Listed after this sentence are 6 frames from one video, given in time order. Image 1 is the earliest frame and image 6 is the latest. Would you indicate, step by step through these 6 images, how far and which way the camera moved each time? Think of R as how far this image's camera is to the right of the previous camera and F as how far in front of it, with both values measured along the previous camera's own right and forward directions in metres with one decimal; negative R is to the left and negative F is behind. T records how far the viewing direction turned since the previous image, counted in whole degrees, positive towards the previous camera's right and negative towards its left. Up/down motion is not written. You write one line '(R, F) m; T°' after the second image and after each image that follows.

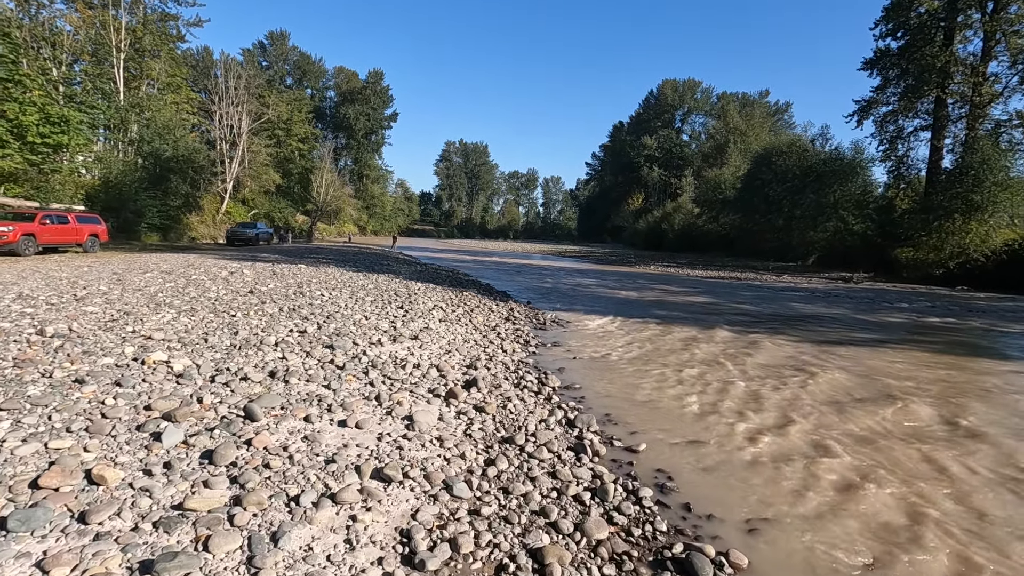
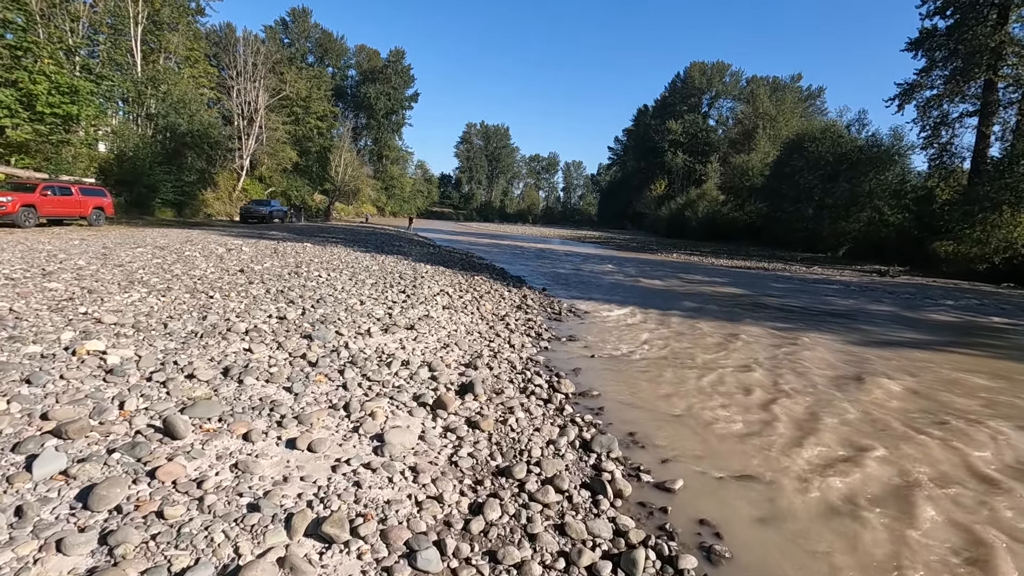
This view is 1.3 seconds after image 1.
(+0.1, +1.1) m; -2°
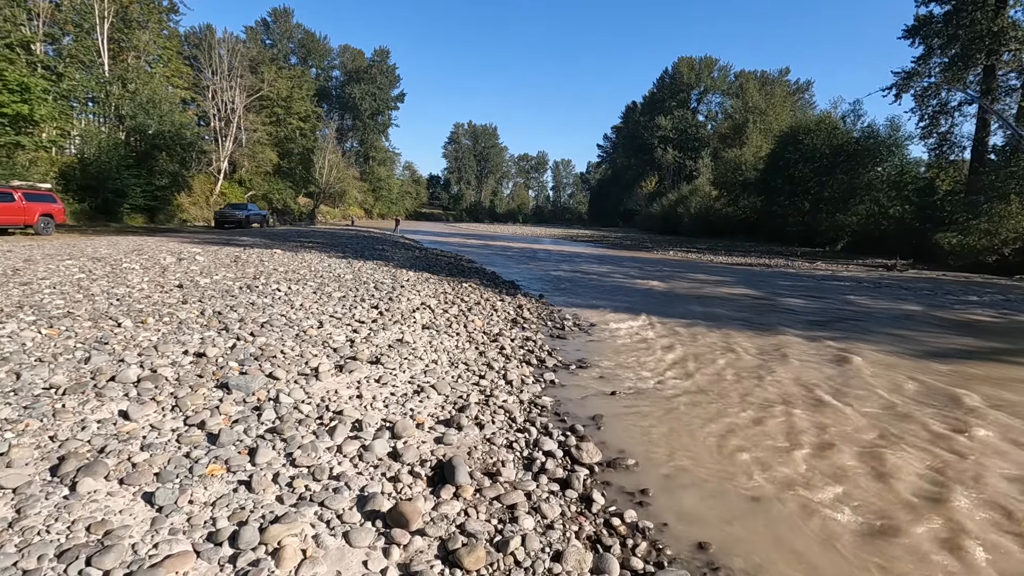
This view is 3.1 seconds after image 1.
(0.0, +1.7) m; +1°
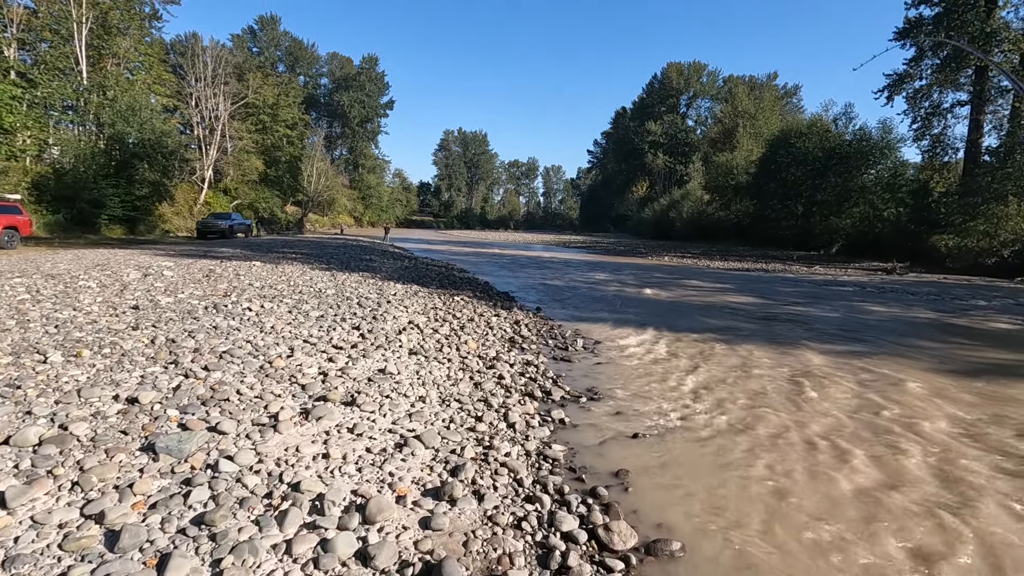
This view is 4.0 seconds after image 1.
(-0.1, +0.9) m; +1°
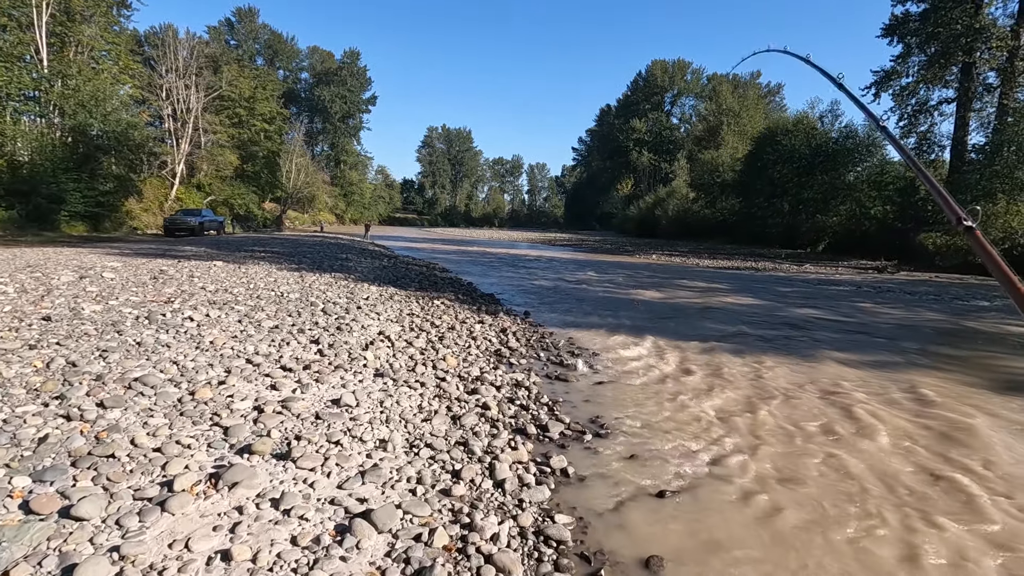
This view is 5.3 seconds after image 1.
(0.0, +1.2) m; +2°
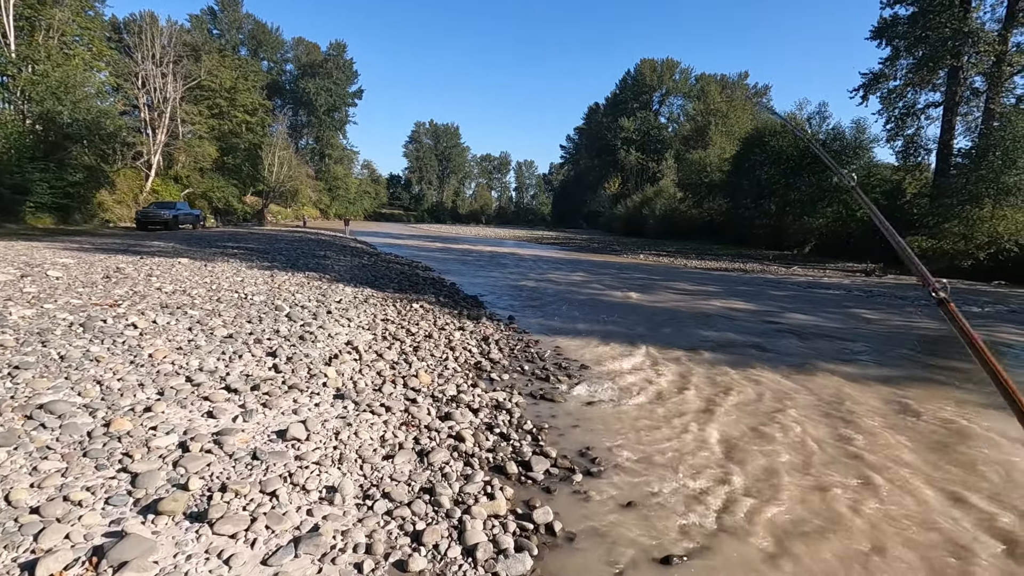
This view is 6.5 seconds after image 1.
(+0.1, +0.7) m; +1°
